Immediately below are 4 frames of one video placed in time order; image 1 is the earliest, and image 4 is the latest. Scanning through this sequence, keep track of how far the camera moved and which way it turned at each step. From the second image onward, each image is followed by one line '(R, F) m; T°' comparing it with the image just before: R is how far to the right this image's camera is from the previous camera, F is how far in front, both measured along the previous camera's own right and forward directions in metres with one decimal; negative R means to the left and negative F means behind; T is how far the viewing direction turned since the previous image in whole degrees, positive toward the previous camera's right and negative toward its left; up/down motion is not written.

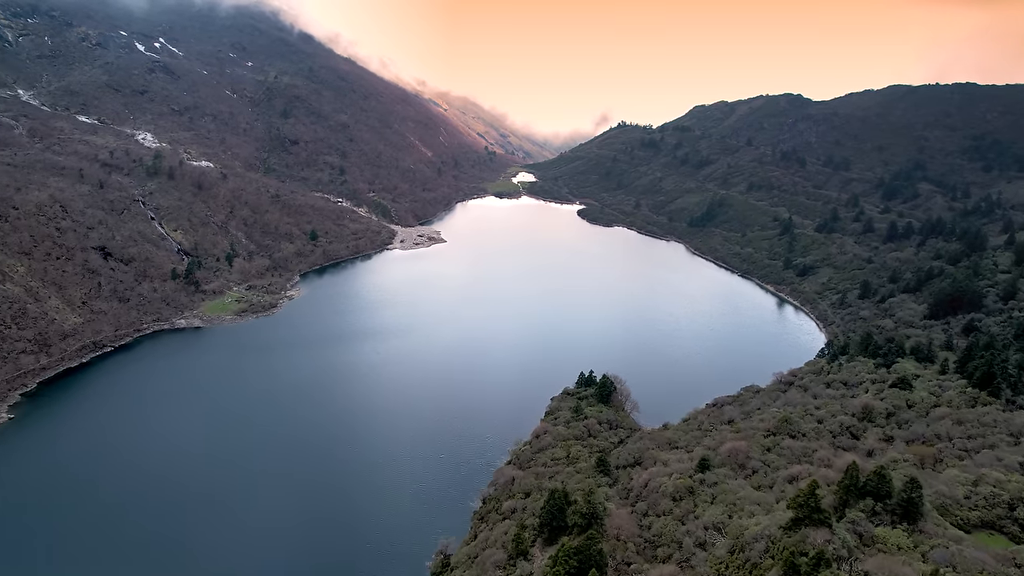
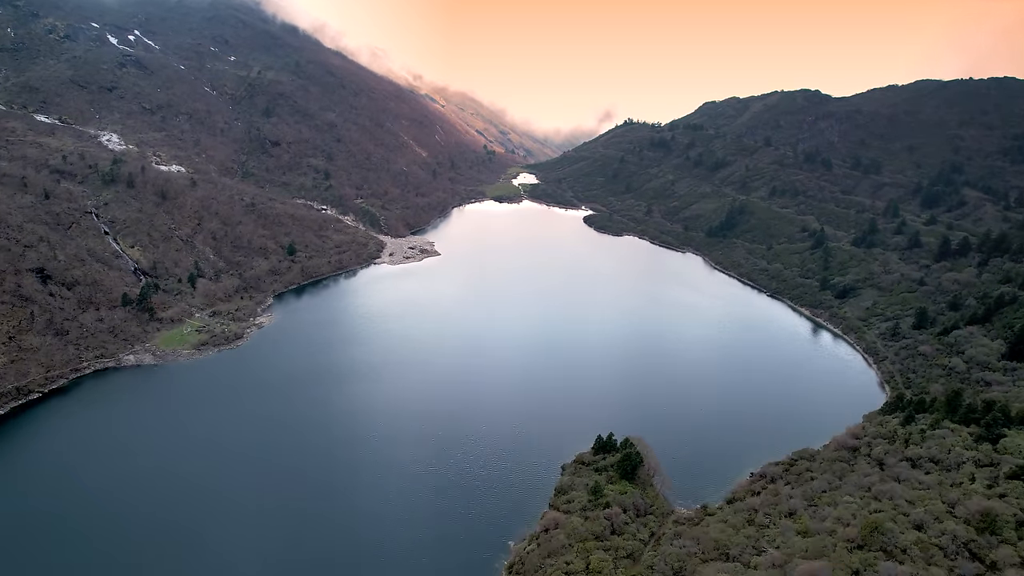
(-0.1, +11.5) m; 0°
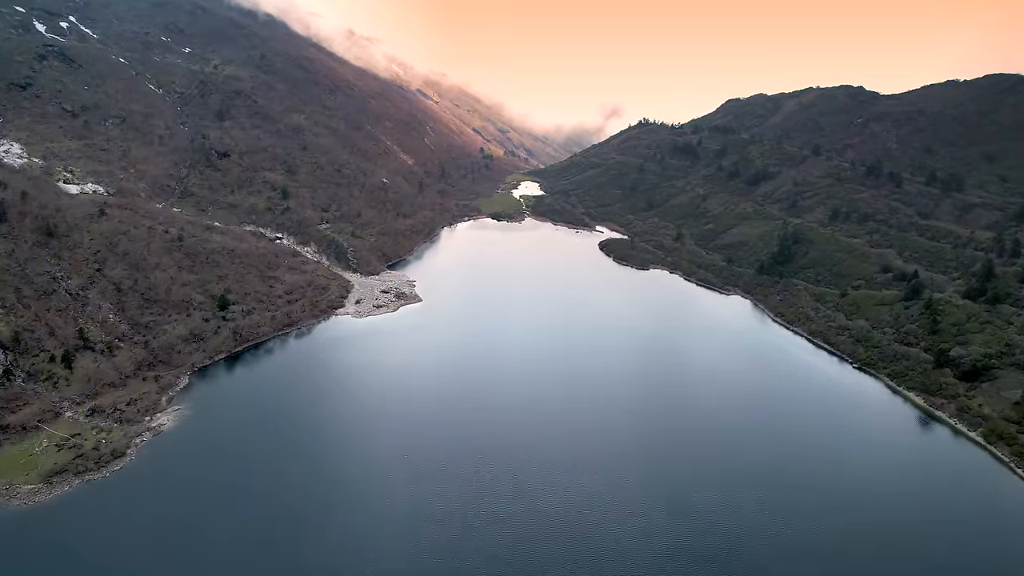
(-0.4, +24.1) m; 0°
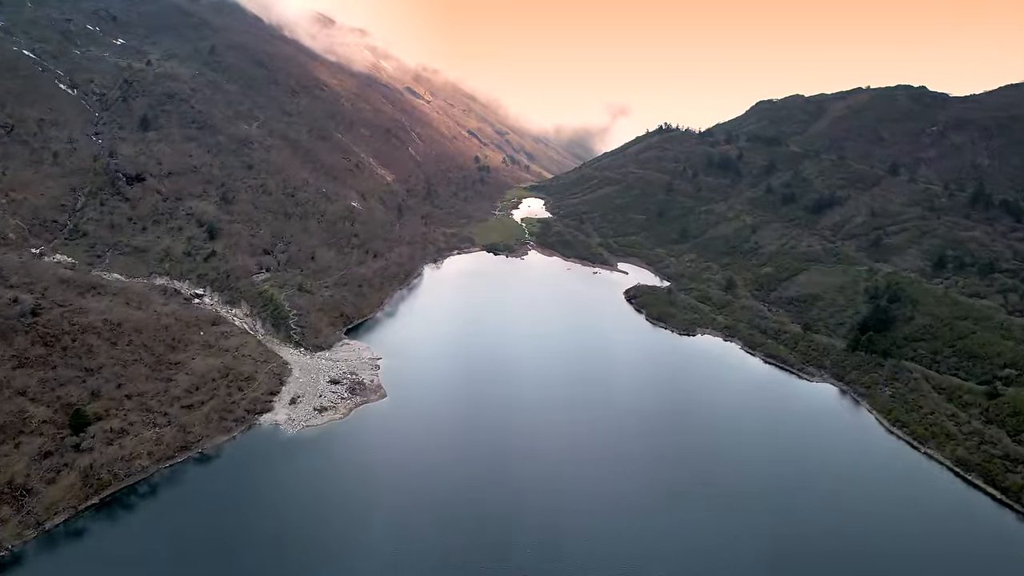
(-0.4, +26.1) m; 0°
